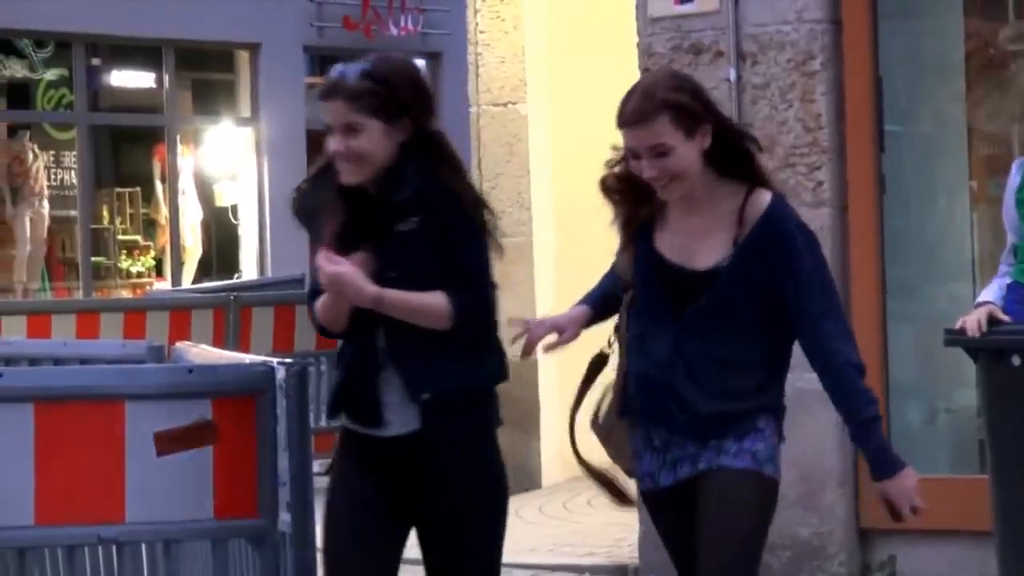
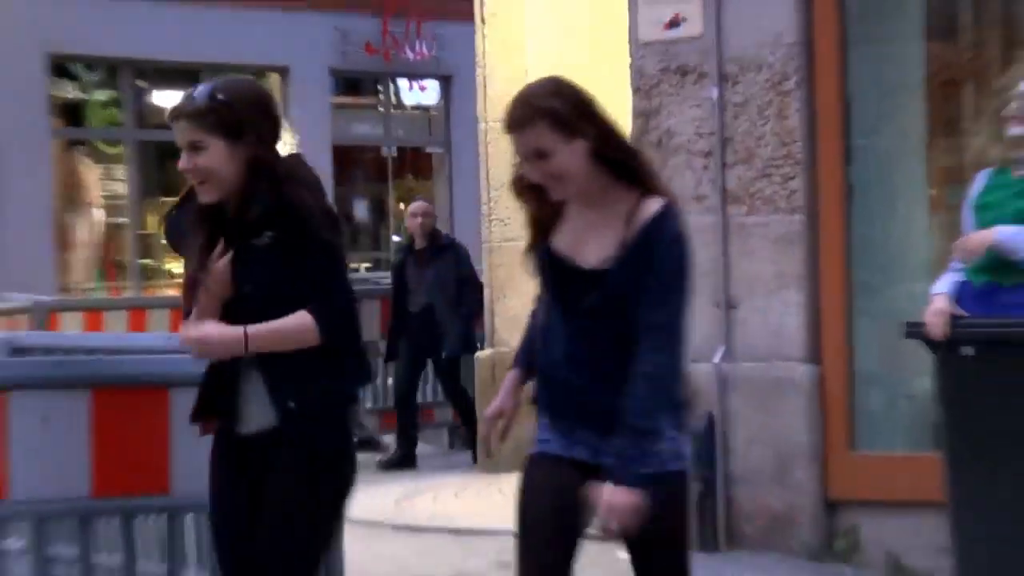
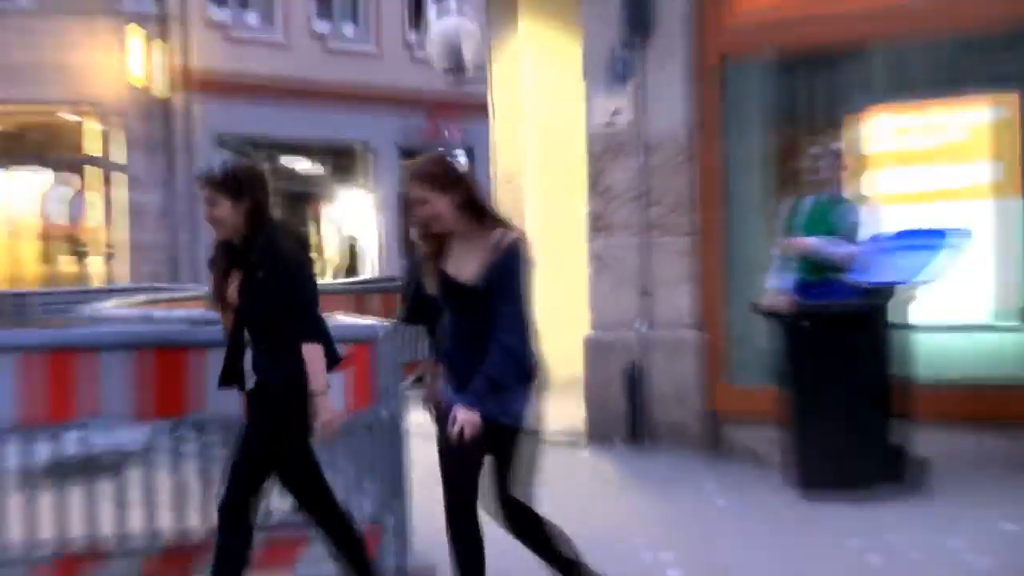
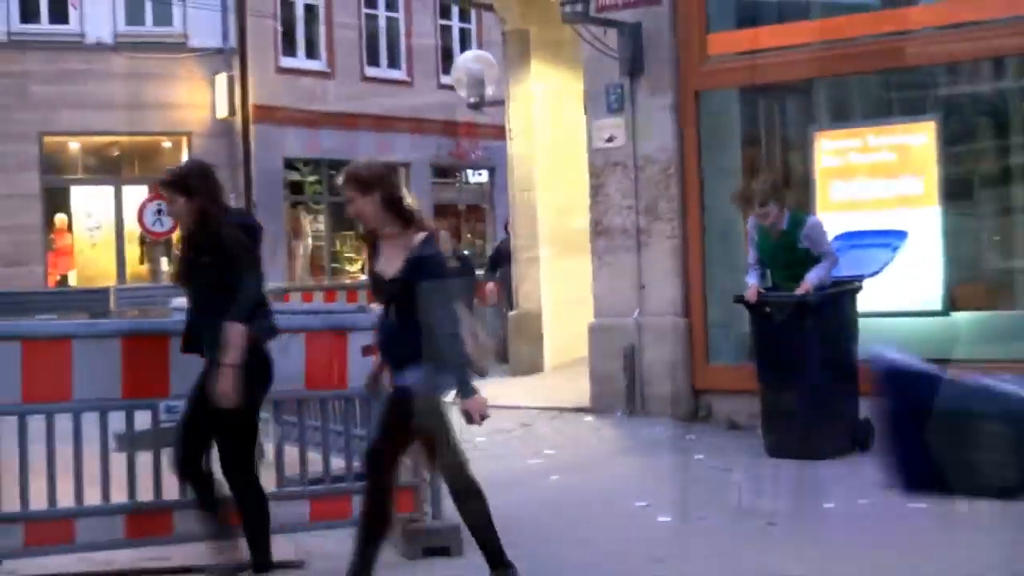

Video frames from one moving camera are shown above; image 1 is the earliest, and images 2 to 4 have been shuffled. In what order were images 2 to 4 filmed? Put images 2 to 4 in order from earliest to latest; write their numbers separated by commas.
2, 3, 4
